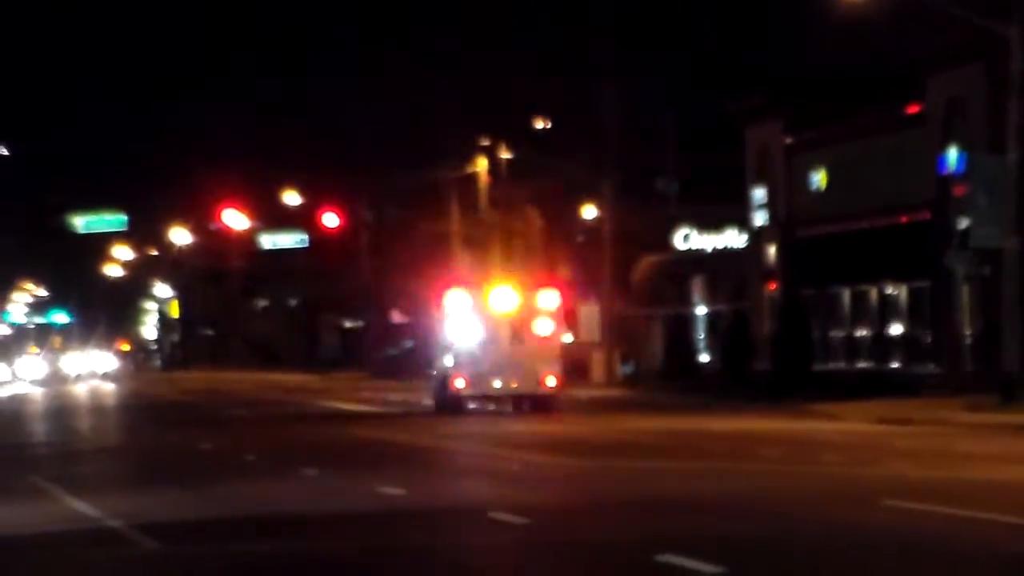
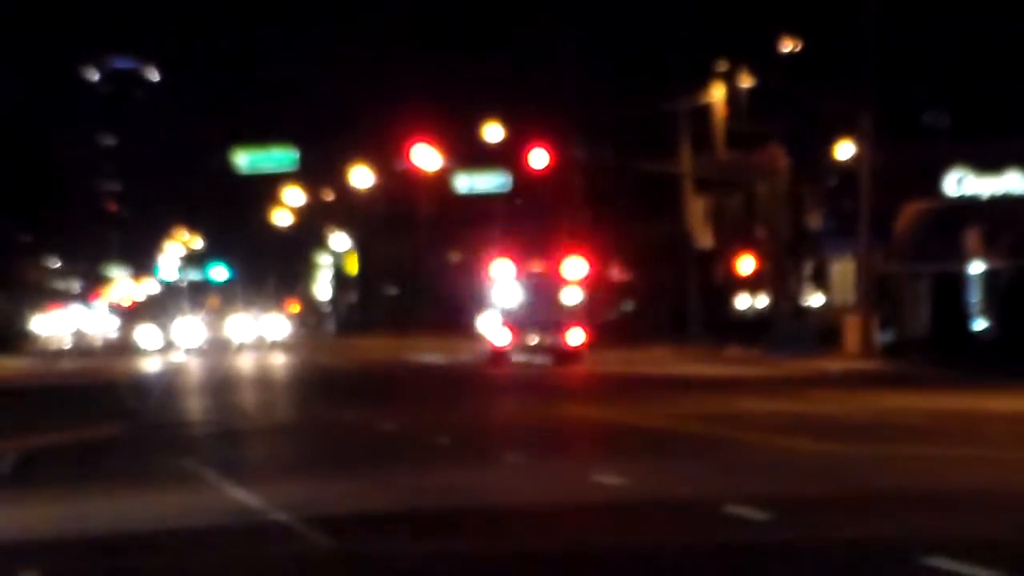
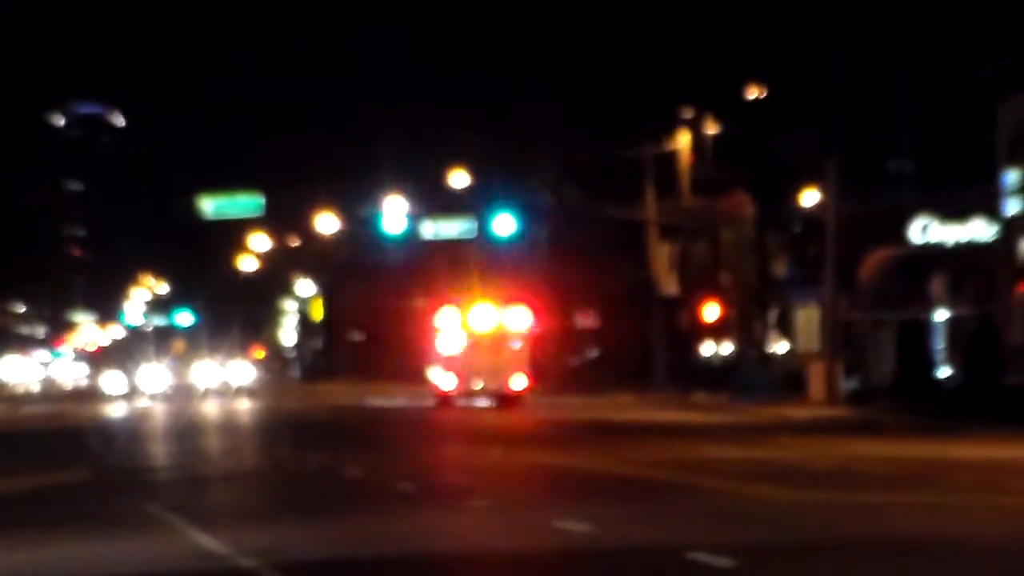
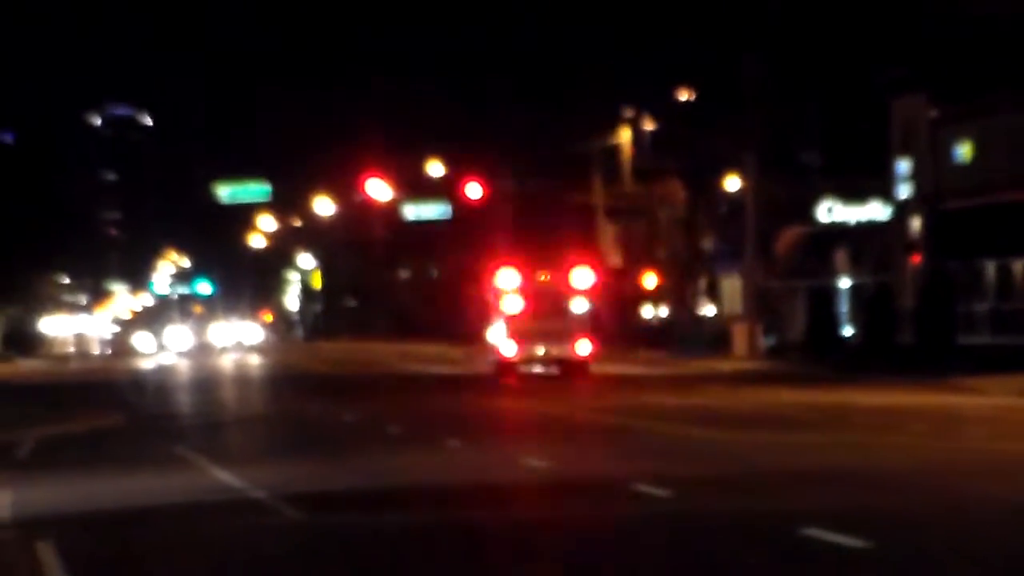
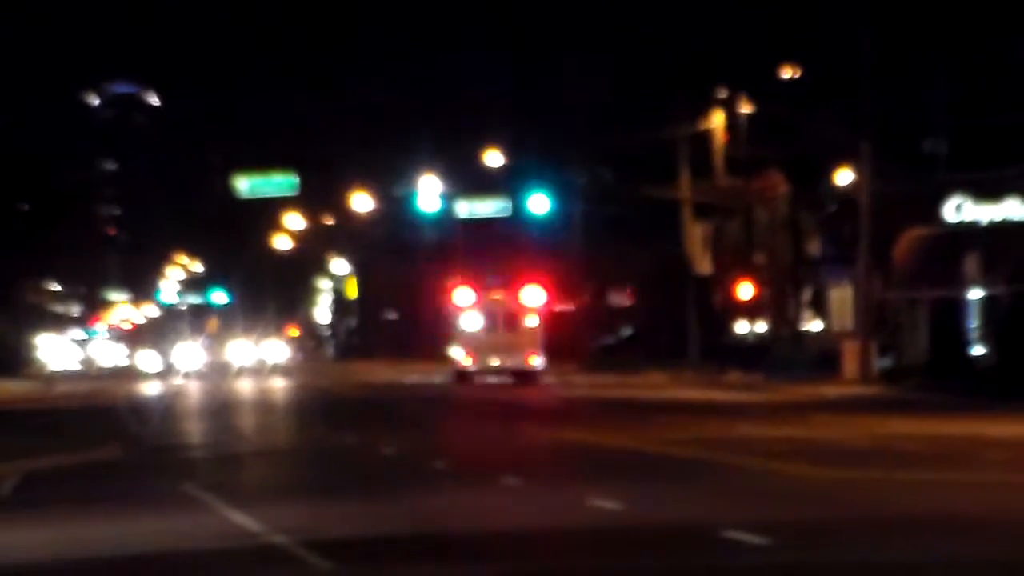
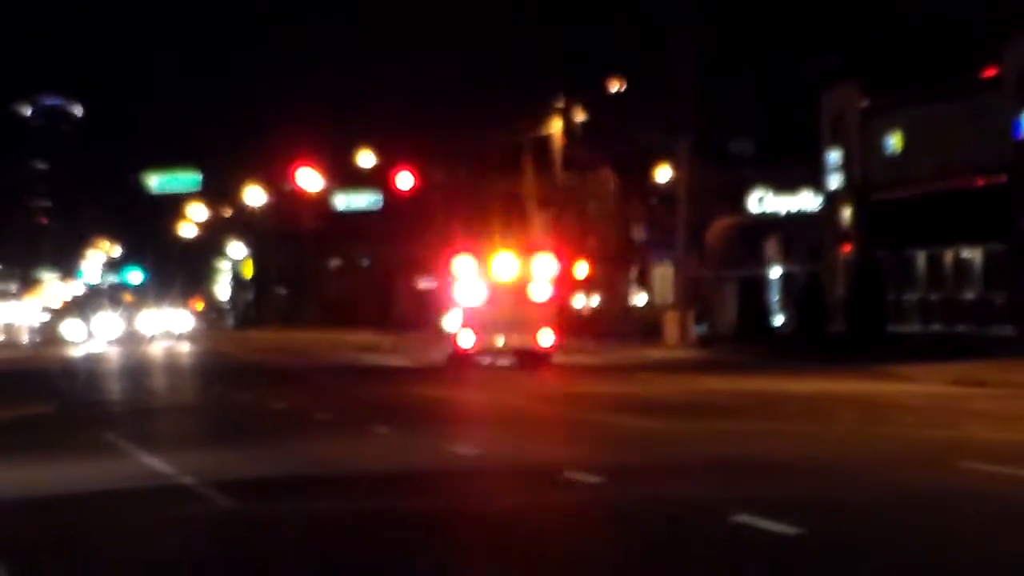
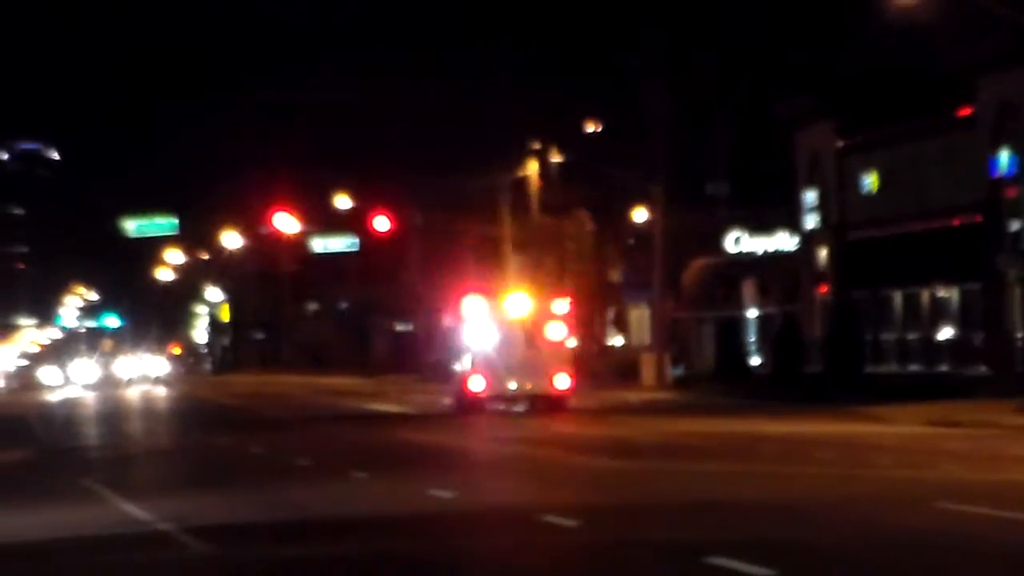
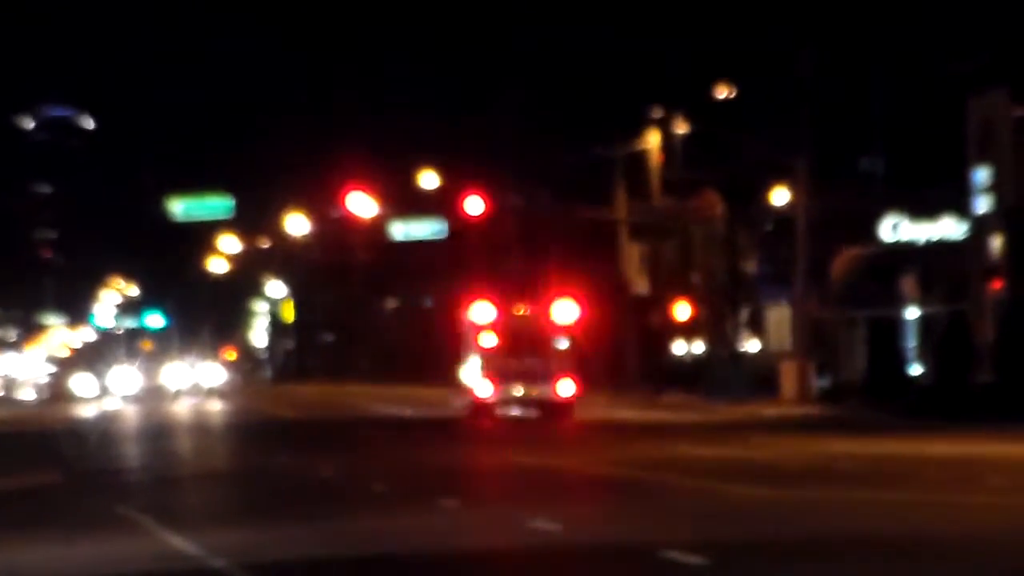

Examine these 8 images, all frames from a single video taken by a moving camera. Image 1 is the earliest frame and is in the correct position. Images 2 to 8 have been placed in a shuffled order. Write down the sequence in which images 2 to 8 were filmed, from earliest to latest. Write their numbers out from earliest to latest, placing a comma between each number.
7, 6, 4, 8, 2, 3, 5
